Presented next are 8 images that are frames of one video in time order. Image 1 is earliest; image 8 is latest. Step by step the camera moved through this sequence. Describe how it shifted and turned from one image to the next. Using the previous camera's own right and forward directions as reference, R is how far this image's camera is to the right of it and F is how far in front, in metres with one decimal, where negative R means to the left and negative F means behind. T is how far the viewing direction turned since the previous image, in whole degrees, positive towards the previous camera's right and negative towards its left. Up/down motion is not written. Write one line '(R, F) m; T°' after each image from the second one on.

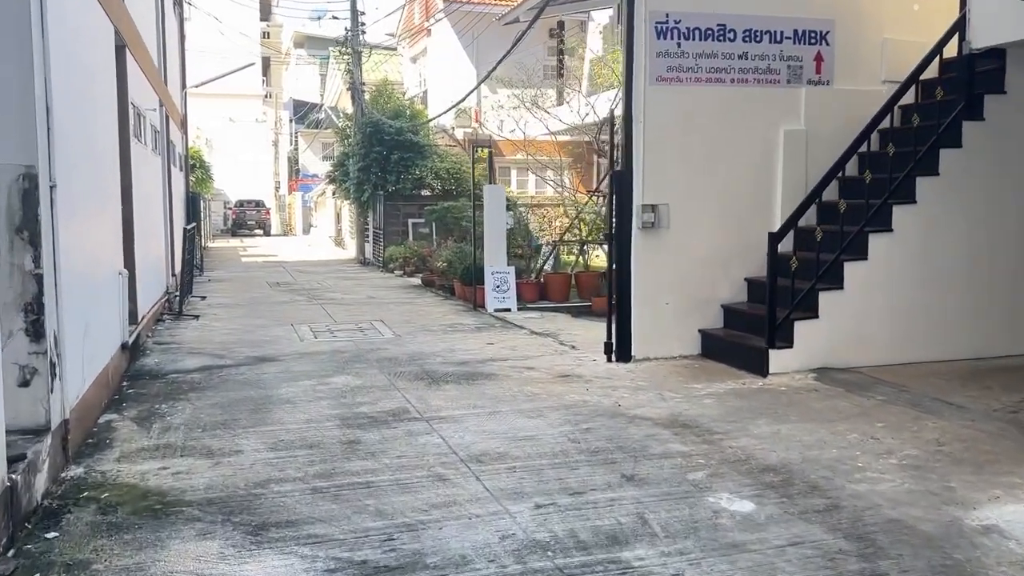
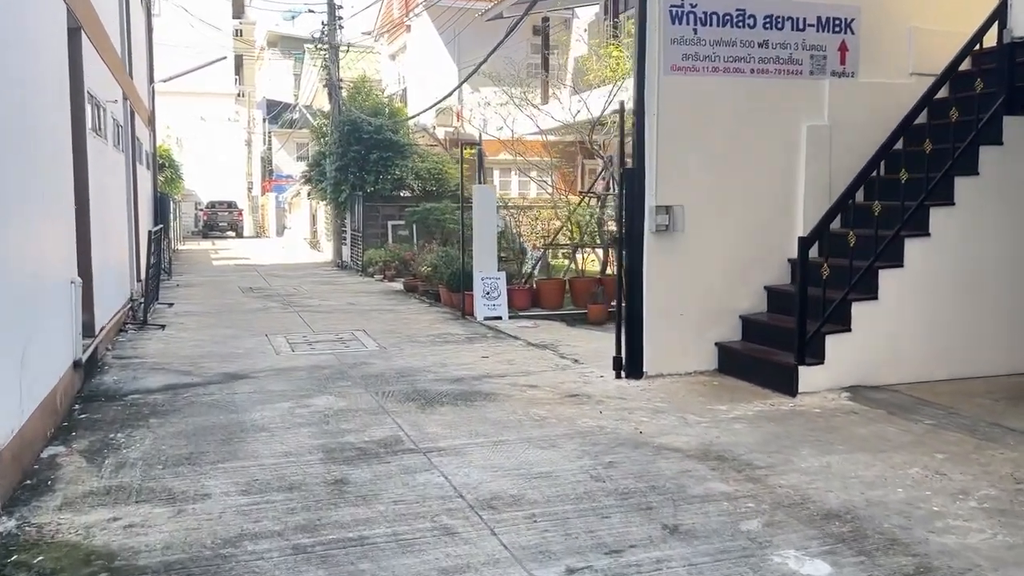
(-0.2, +0.7) m; +2°
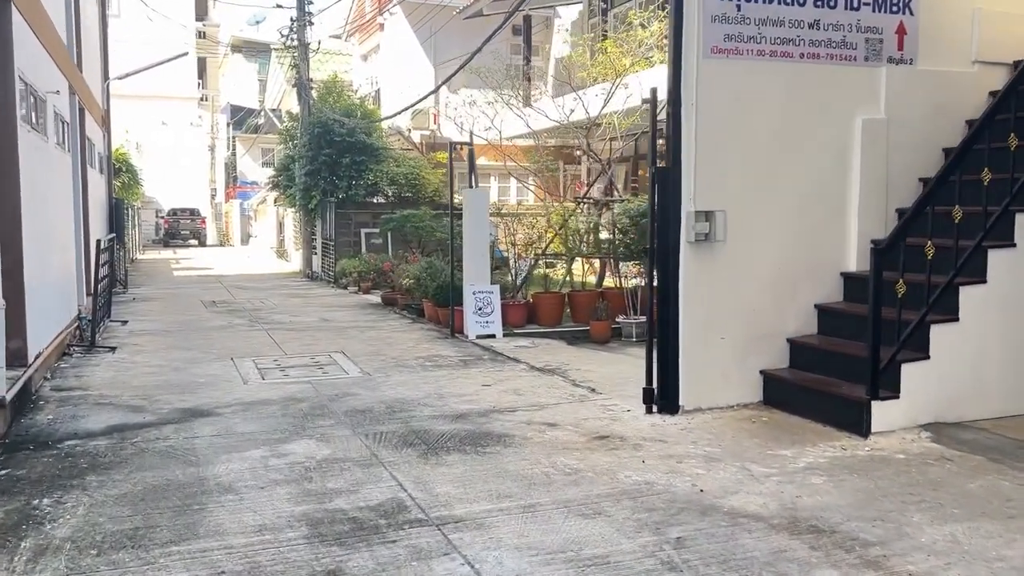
(-0.3, +1.0) m; +2°
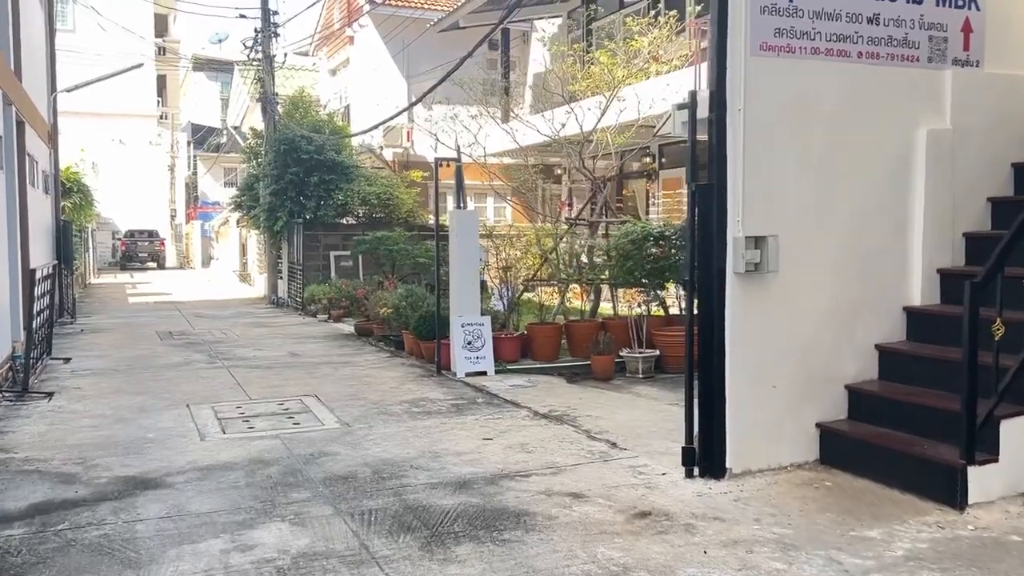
(-0.3, +0.9) m; +2°
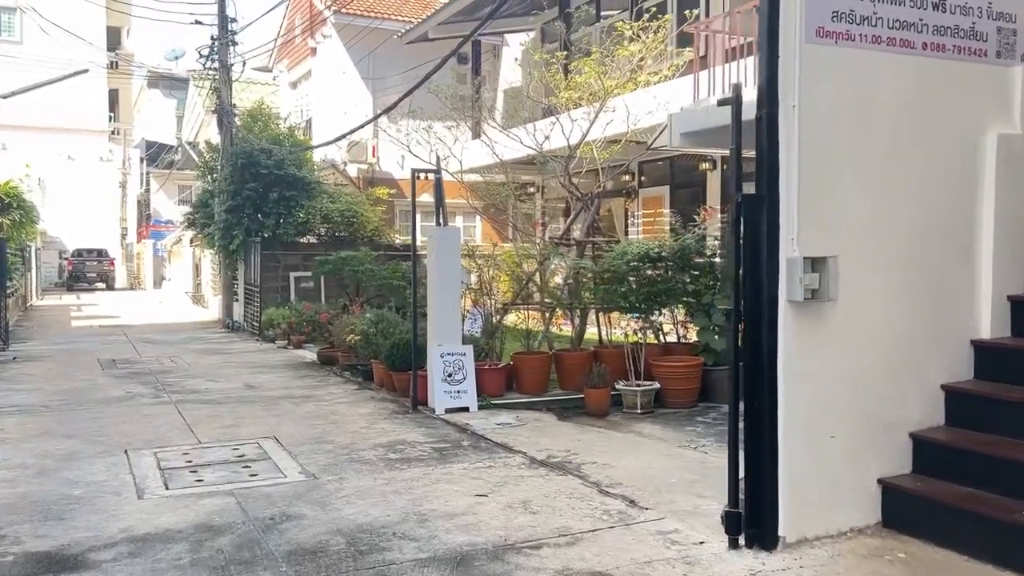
(-0.2, +0.8) m; +3°
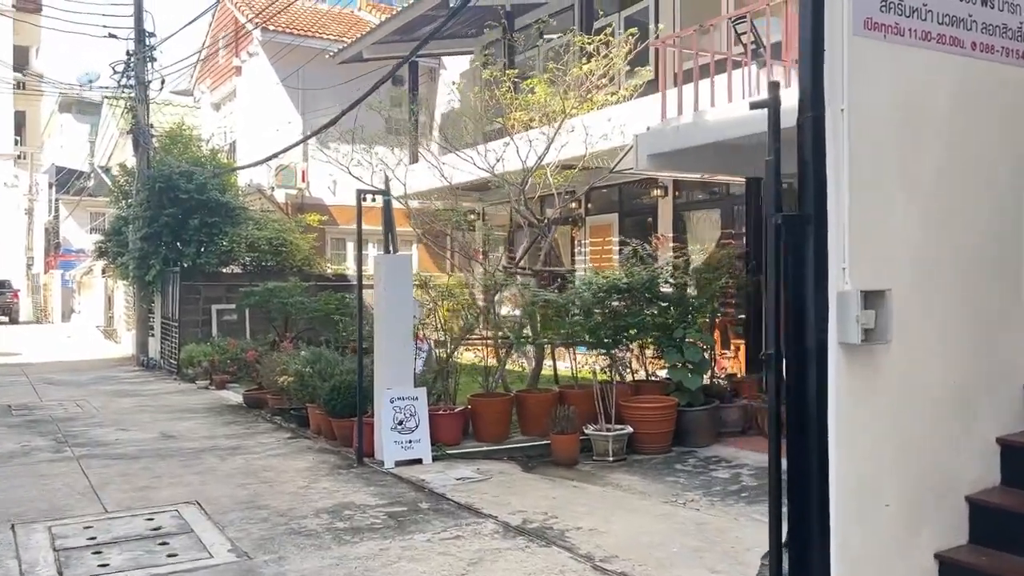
(-0.2, +0.8) m; +5°
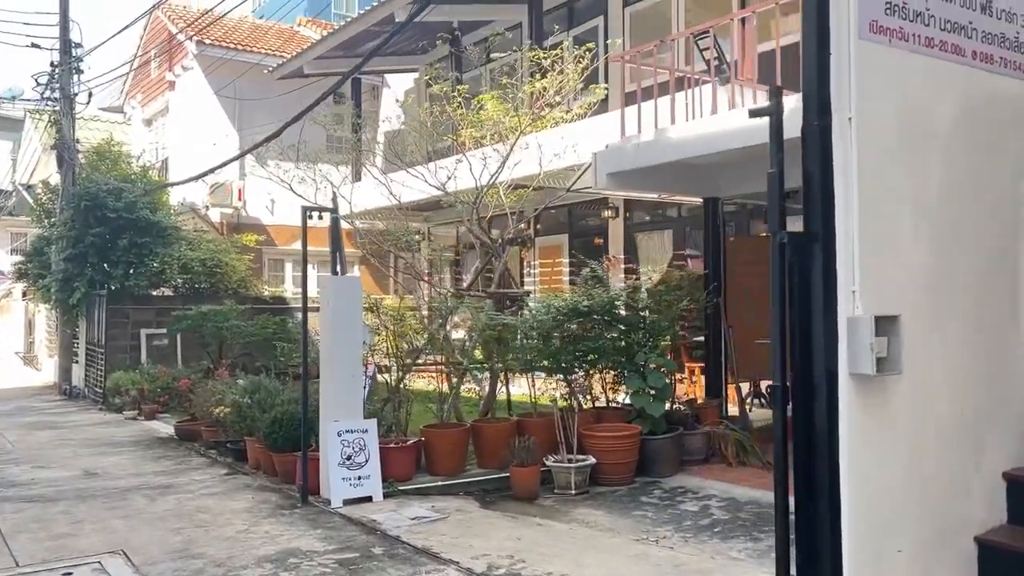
(-0.1, +0.4) m; +4°
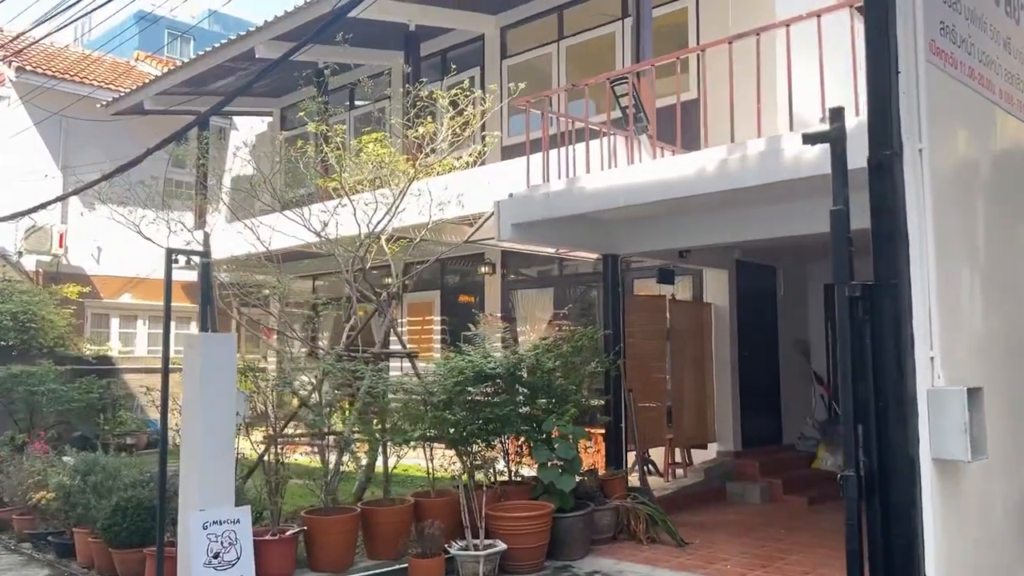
(-0.5, +0.8) m; +11°
